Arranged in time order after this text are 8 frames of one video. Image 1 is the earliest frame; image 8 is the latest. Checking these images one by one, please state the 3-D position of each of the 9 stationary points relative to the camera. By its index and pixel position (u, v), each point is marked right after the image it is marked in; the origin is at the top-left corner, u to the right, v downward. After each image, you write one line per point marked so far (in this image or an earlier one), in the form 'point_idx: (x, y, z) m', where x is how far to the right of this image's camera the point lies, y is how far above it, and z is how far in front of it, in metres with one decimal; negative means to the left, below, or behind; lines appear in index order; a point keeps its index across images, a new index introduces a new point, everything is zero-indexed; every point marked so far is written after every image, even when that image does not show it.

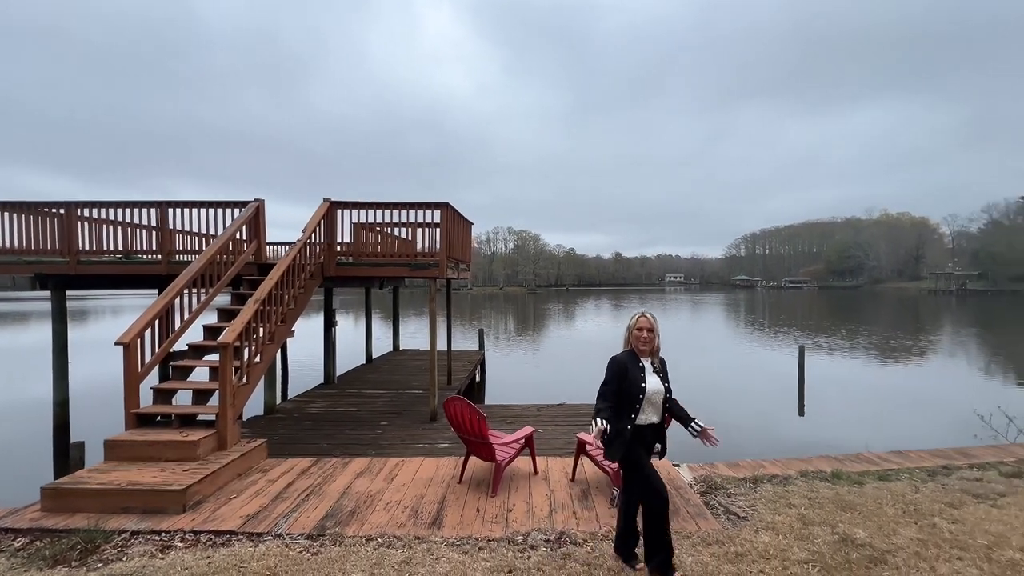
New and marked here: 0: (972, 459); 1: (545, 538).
0: (+5.0, -1.9, +4.9) m
1: (+0.2, -1.8, +3.3) m
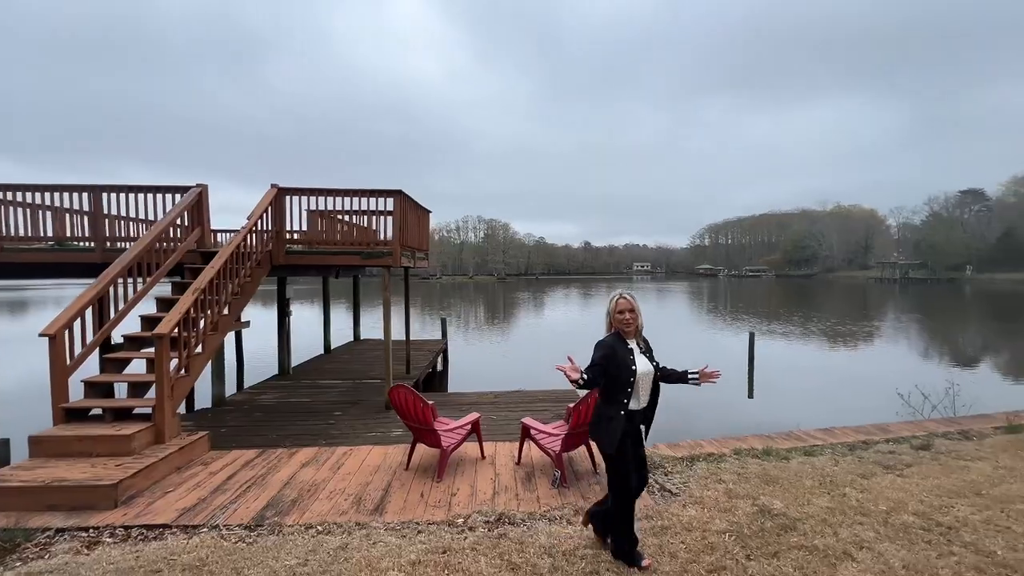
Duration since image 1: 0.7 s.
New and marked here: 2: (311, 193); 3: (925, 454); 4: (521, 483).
0: (+4.4, -1.7, +5.3) m
1: (-0.2, -1.7, +3.4) m
2: (-2.9, +1.4, +6.5) m
3: (+4.2, -1.7, +4.5) m
4: (+0.1, -1.7, +4.0) m
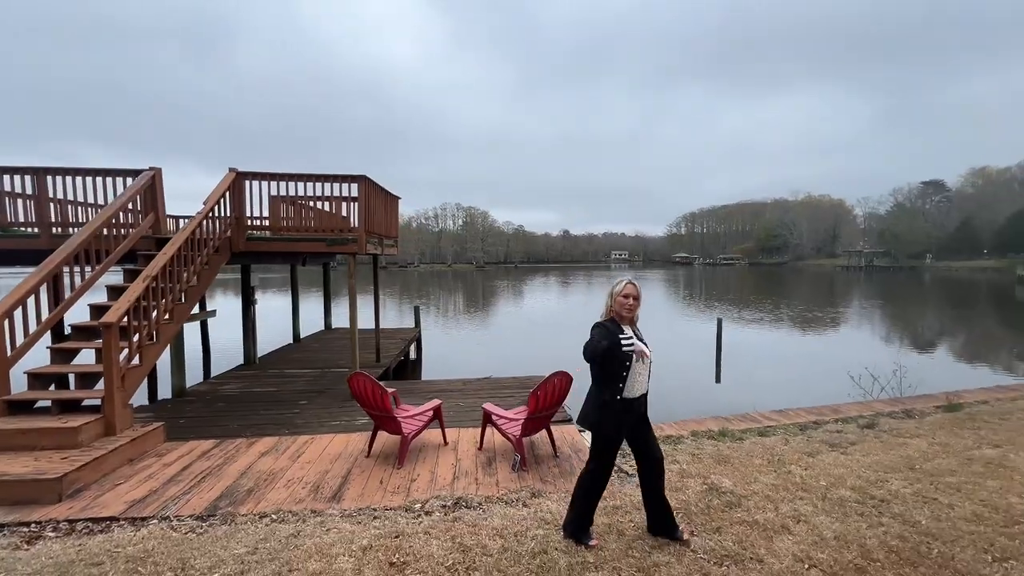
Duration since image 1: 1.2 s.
0: (+4.0, -1.5, +5.5) m
1: (-0.5, -1.6, +3.4) m
2: (-3.4, +1.6, +6.3) m
3: (+3.8, -1.5, +4.7) m
4: (-0.3, -1.6, +4.0) m
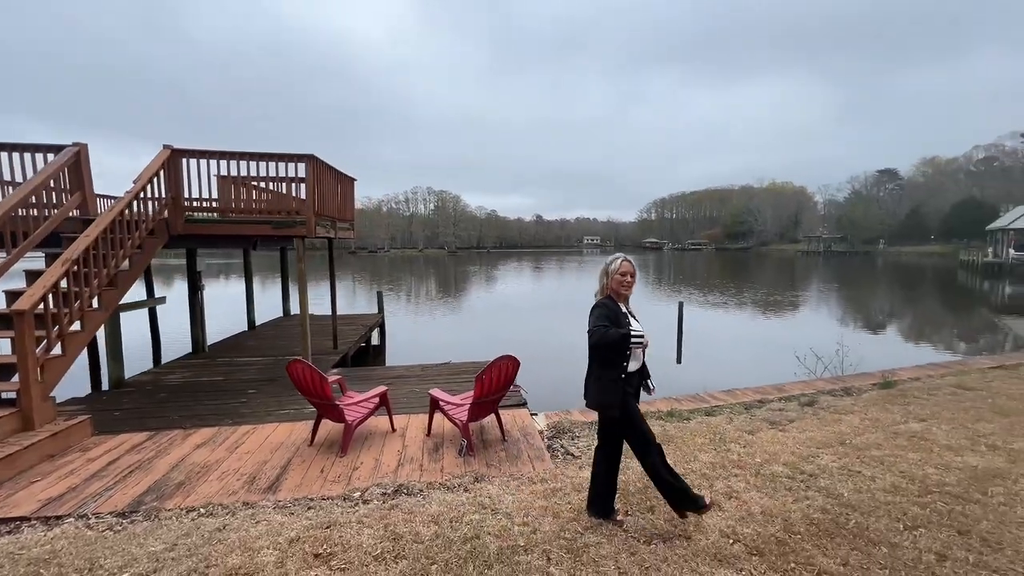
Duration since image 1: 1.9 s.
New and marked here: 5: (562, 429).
0: (+3.4, -1.3, +5.7) m
1: (-1.0, -1.5, +3.3) m
2: (-4.0, +1.8, +6.0) m
3: (+3.3, -1.3, +4.9) m
4: (-0.8, -1.5, +4.0) m
5: (+0.5, -1.4, +4.6) m
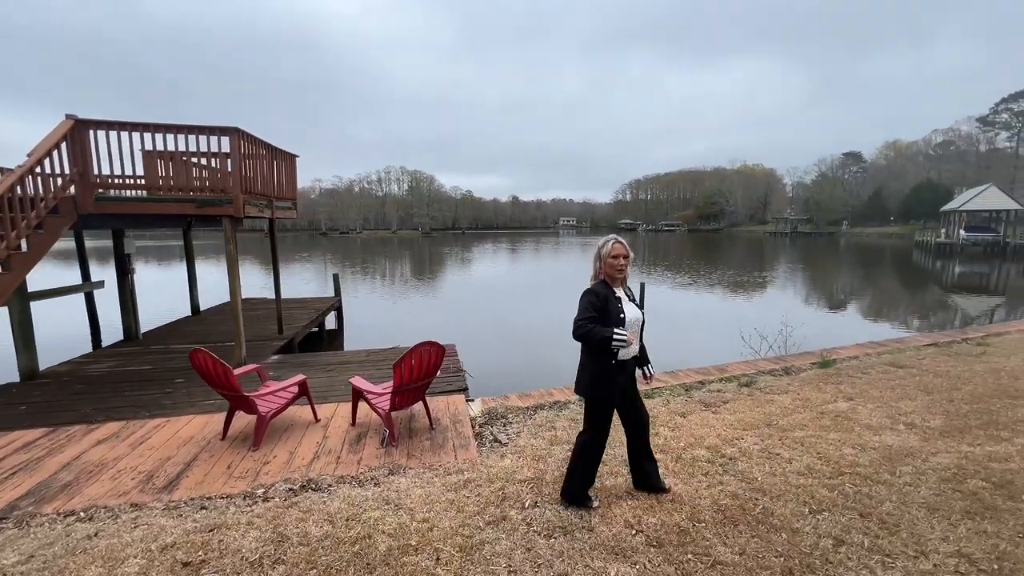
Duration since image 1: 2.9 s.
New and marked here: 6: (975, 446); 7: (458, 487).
0: (+2.7, -1.1, +5.7) m
1: (-1.6, -1.4, +3.1) m
2: (-4.8, +2.0, +5.5) m
3: (+2.6, -1.1, +4.9) m
4: (-1.4, -1.3, +3.8) m
5: (-0.2, -1.3, +4.4) m
6: (+3.4, -1.2, +3.3) m
7: (-0.3, -1.3, +3.0) m
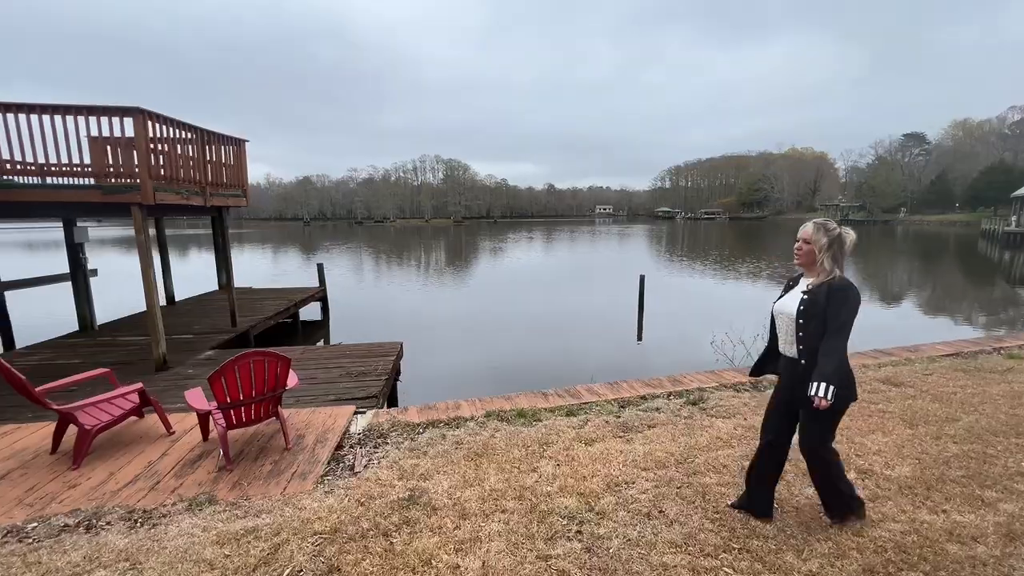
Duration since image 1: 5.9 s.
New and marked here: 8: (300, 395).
0: (+1.8, -1.1, +4.9) m
1: (-2.7, -1.4, +2.7) m
2: (-5.7, +2.1, +5.2) m
3: (+1.6, -1.1, +4.1) m
4: (-2.4, -1.3, +3.3) m
5: (-1.2, -1.2, +3.8) m
6: (+2.3, -1.2, +2.4) m
7: (-1.5, -1.3, +2.4) m
8: (-2.3, -1.2, +4.9) m
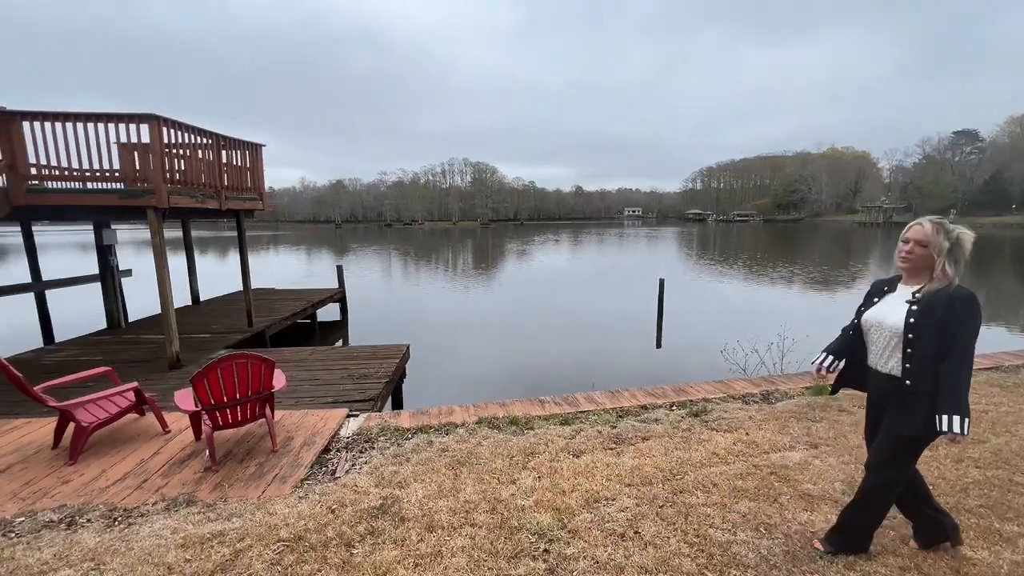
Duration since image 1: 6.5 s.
0: (+1.8, -1.1, +4.7) m
1: (-2.8, -1.4, +2.7) m
2: (-5.6, +2.1, +5.4) m
3: (+1.5, -1.2, +3.9) m
4: (-2.6, -1.3, +3.3) m
5: (-1.3, -1.3, +3.8) m
6: (+2.1, -1.3, +2.2) m
7: (-1.7, -1.3, +2.4) m
8: (-2.3, -1.2, +4.9) m
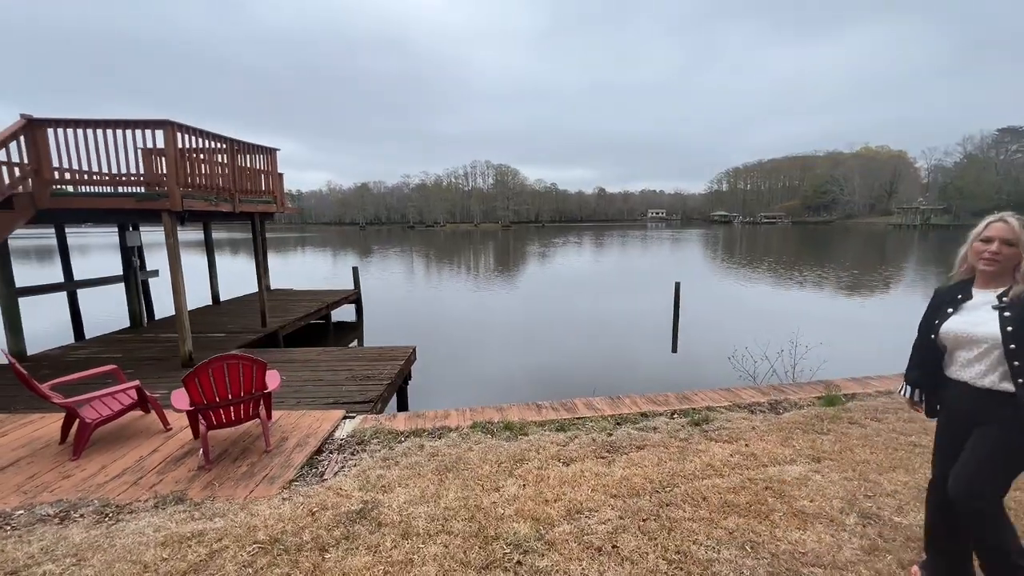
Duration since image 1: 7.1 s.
0: (+1.7, -1.2, +4.5) m
1: (-3.0, -1.4, +2.8) m
2: (-5.6, +2.1, +5.7) m
3: (+1.5, -1.2, +3.8) m
4: (-2.7, -1.3, +3.4) m
5: (-1.3, -1.3, +3.8) m
6: (+2.0, -1.3, +2.0) m
7: (-1.8, -1.4, +2.4) m
8: (-2.4, -1.2, +5.0) m
